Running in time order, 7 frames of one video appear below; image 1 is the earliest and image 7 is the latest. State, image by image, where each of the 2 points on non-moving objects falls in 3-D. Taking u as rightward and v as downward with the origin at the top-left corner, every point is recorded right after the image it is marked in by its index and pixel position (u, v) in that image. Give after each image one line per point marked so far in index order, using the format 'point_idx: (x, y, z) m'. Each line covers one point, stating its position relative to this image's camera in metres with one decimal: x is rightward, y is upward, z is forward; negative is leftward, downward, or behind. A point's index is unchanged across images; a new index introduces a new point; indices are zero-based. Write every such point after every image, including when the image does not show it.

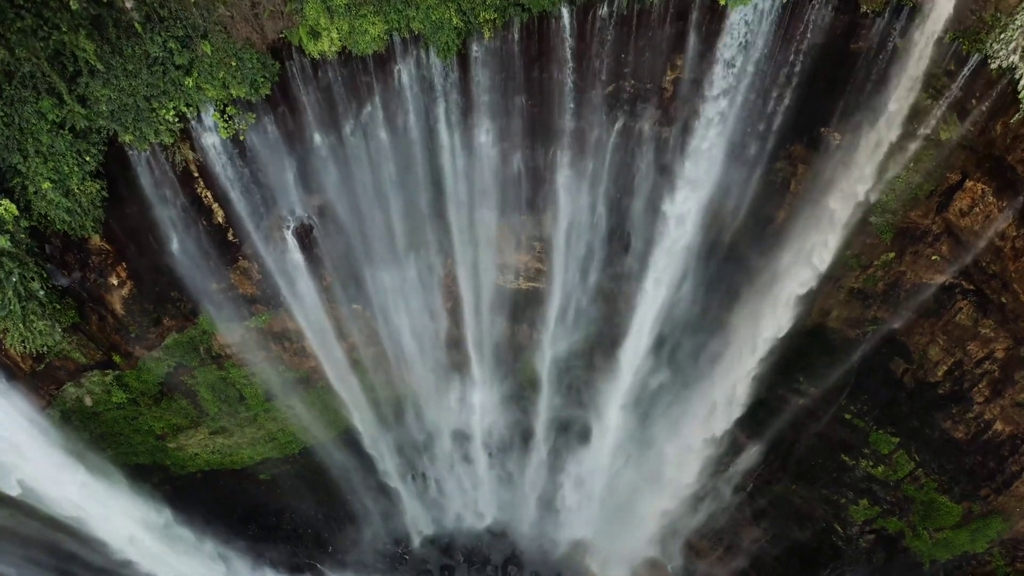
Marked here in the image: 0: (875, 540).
0: (+7.5, -5.3, +13.3) m
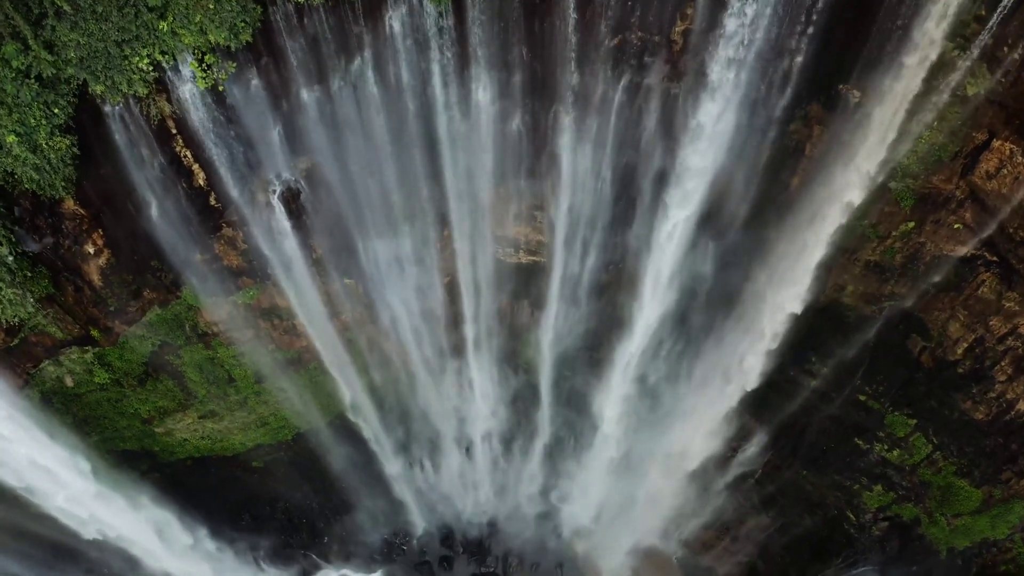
0: (+7.5, -4.8, +12.8) m
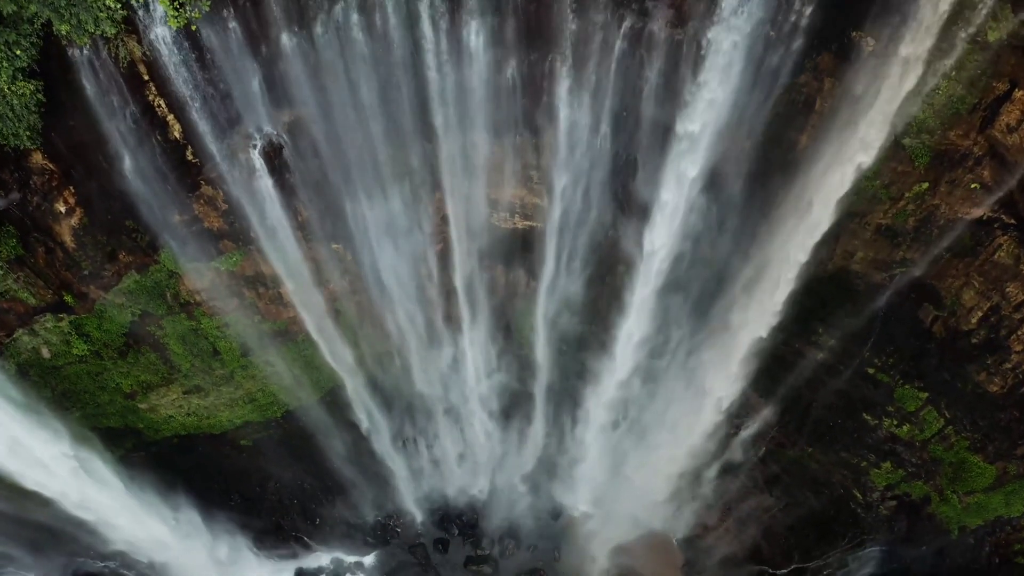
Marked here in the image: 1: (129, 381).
0: (+7.4, -4.3, +12.3) m
1: (-7.0, -1.7, +11.6) m
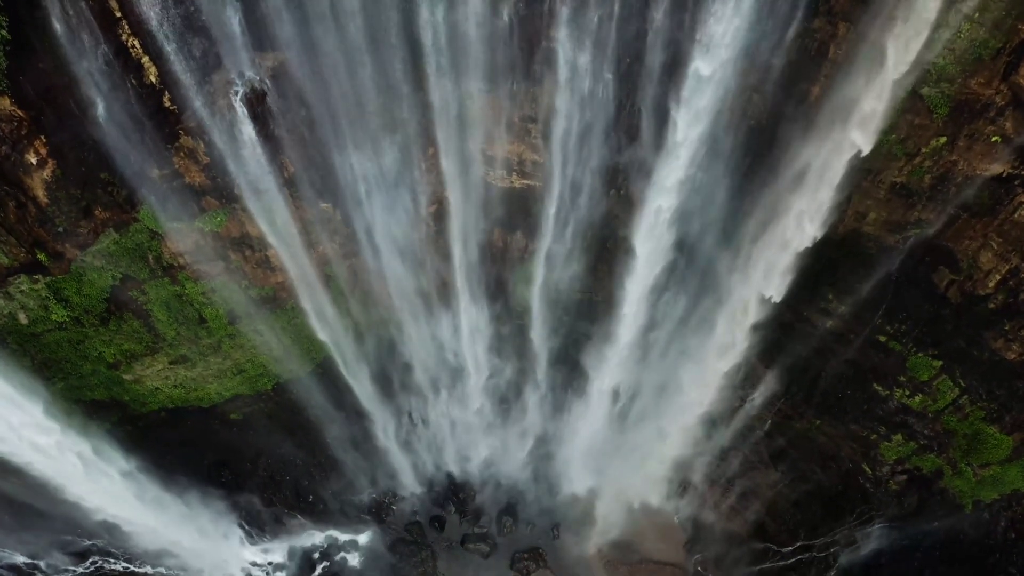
0: (+7.4, -3.6, +11.9) m
1: (-7.0, -1.1, +11.2) m
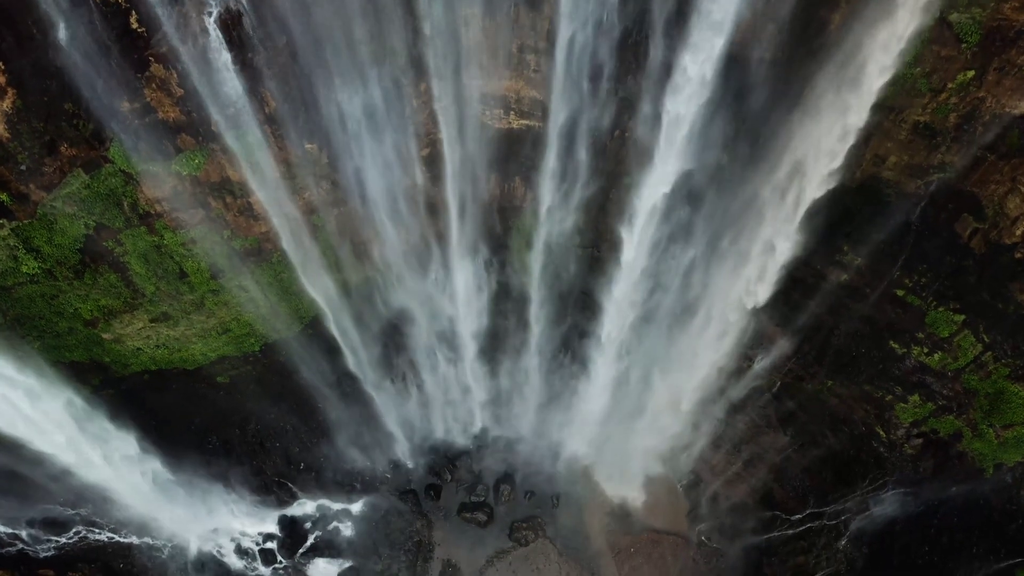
0: (+7.3, -2.8, +11.4) m
1: (-7.1, -0.3, +10.6) m
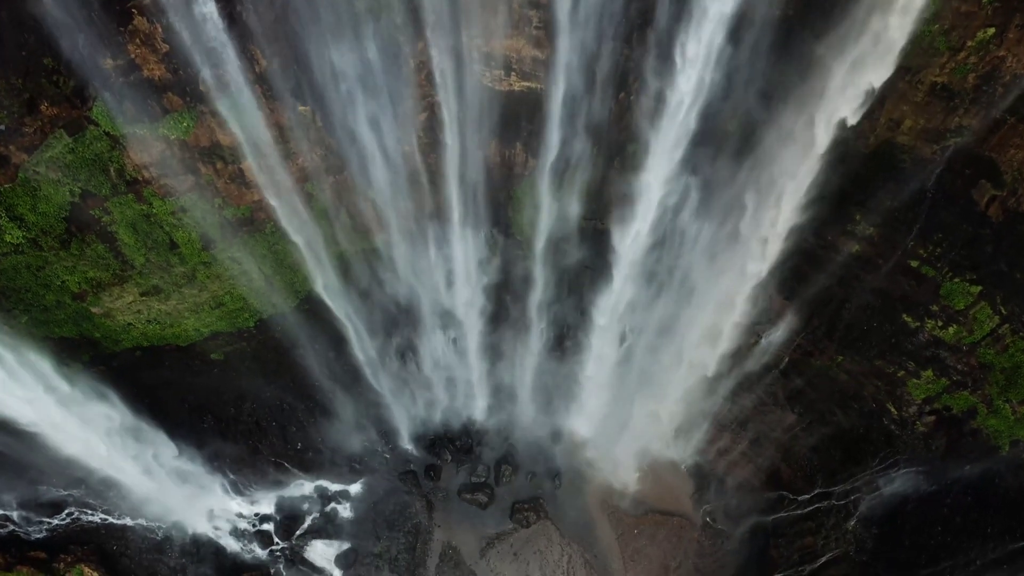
0: (+7.4, -2.3, +11.0) m
1: (-7.0, +0.2, +10.3) m
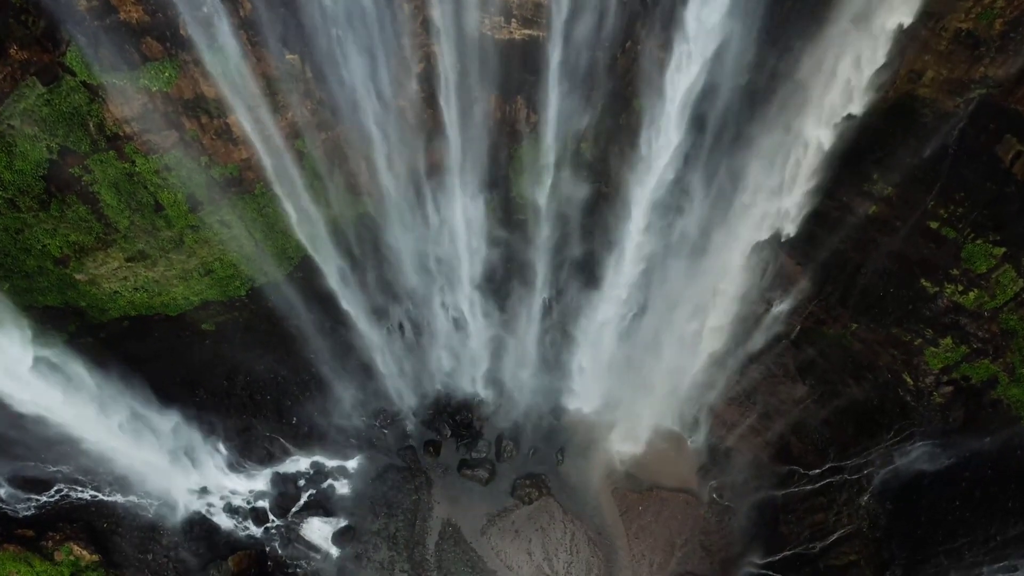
0: (+7.4, -1.7, +10.6) m
1: (-7.0, +0.7, +9.9) m
